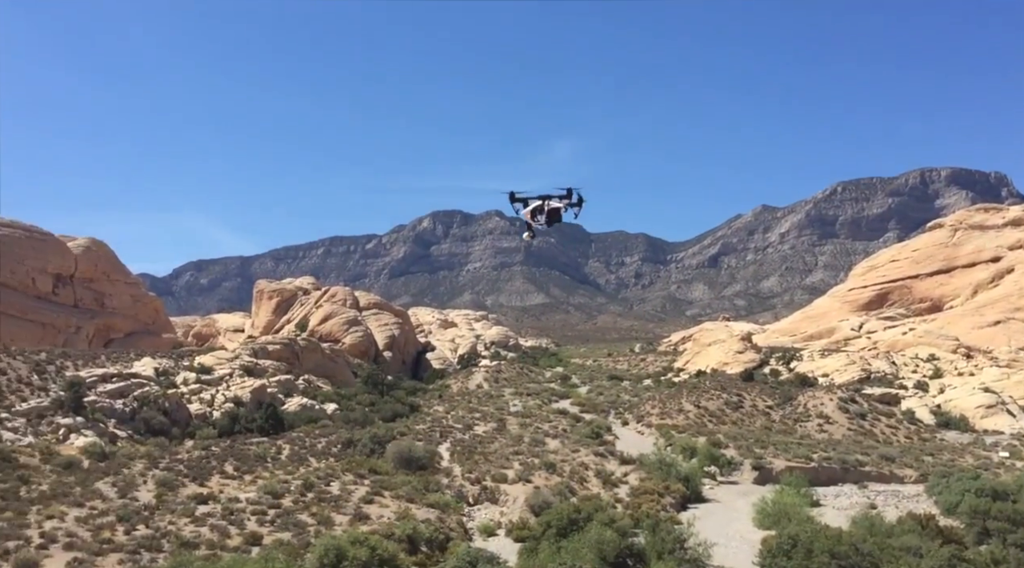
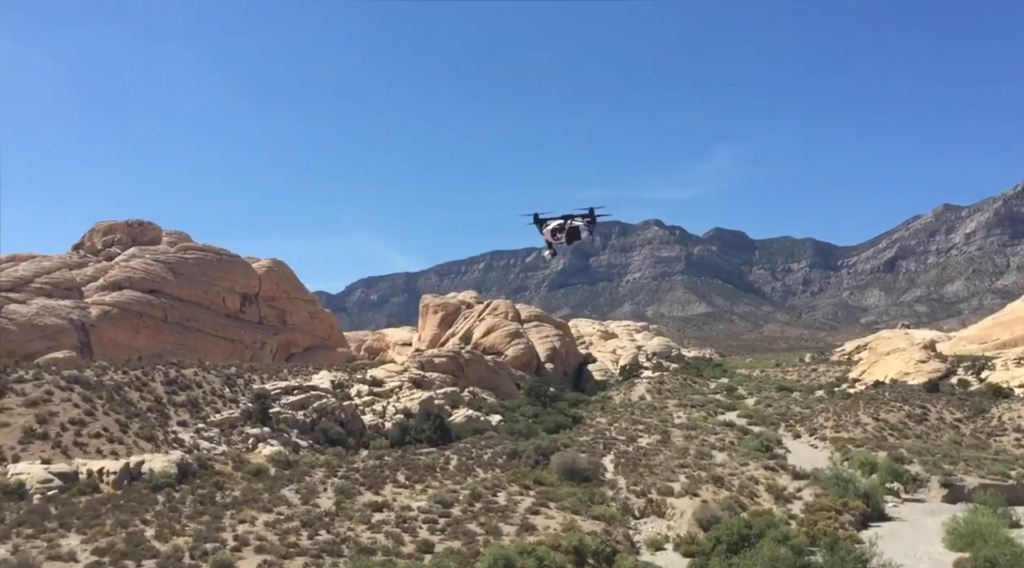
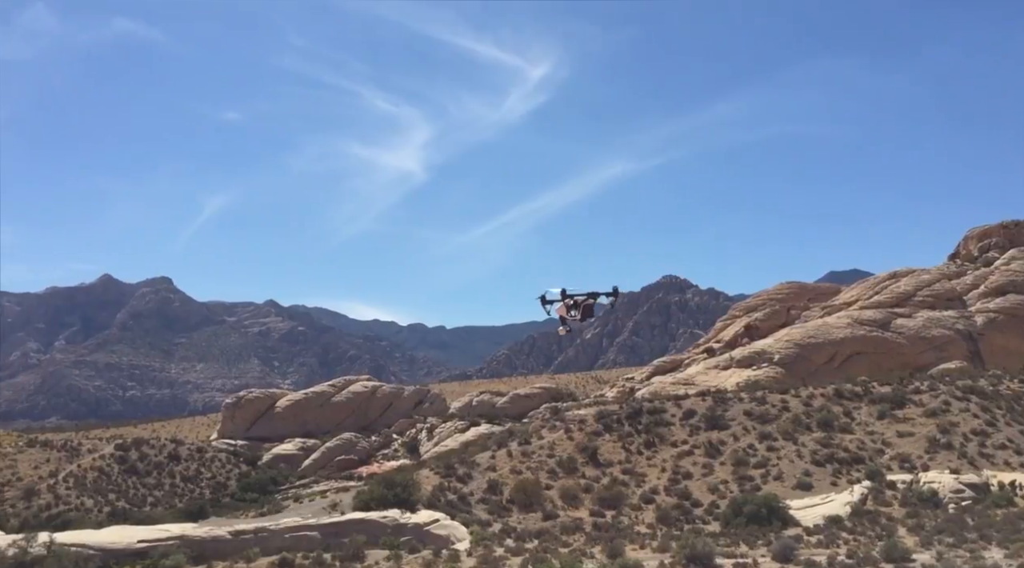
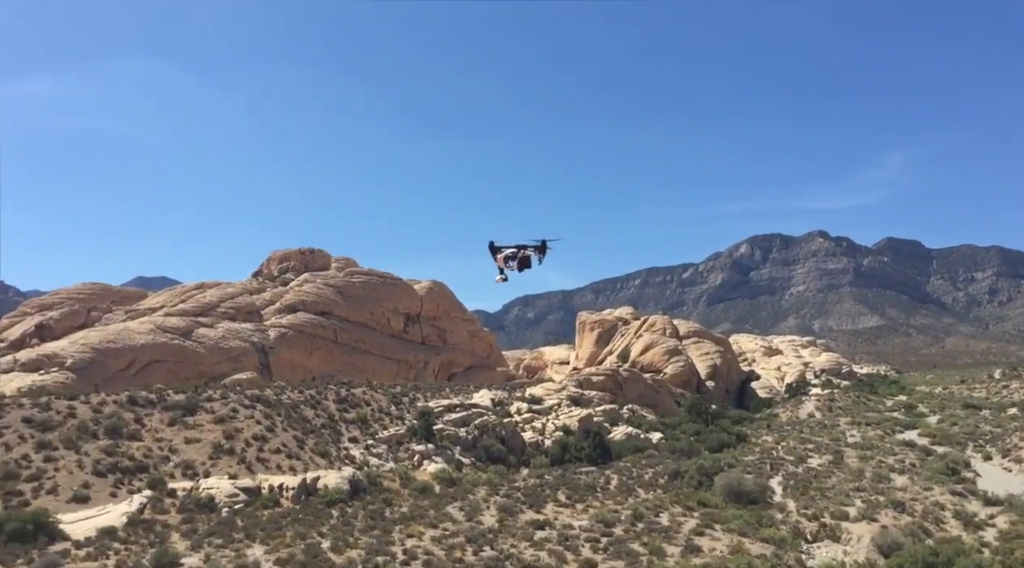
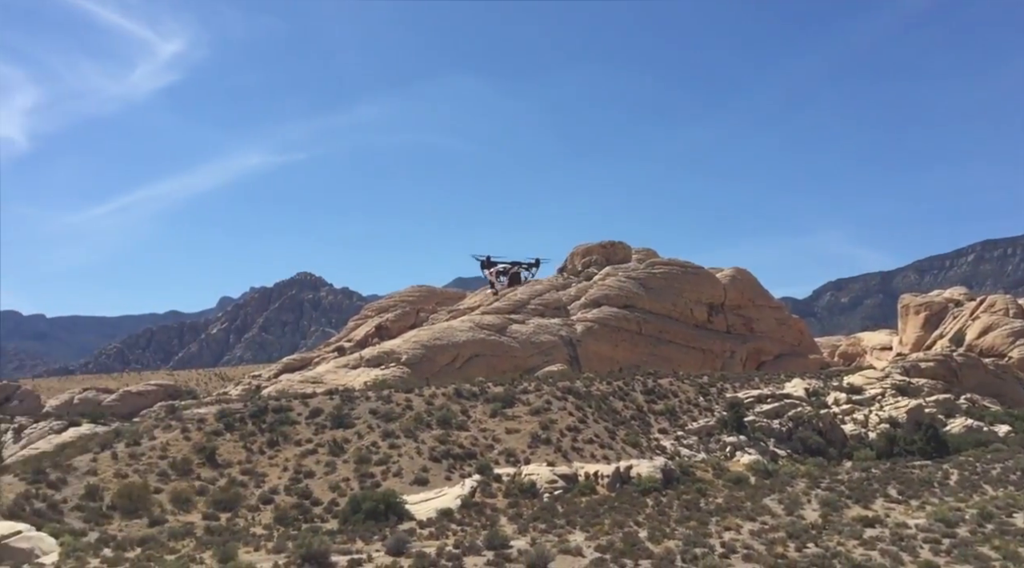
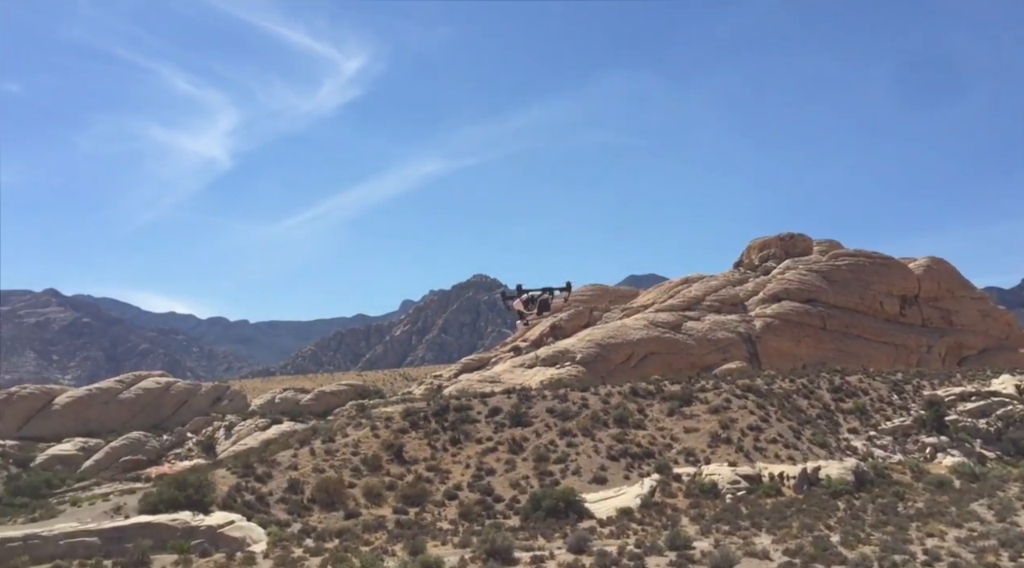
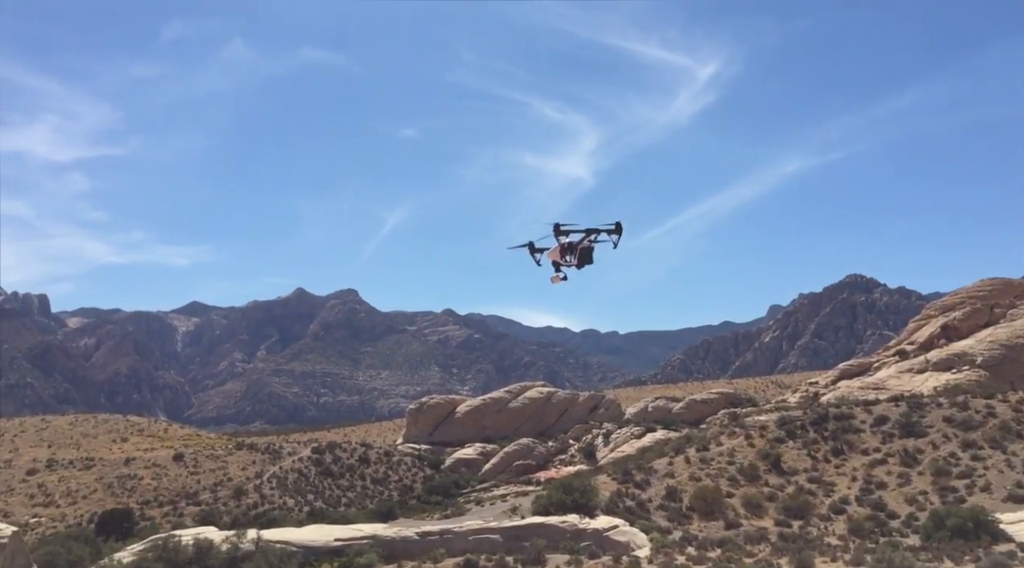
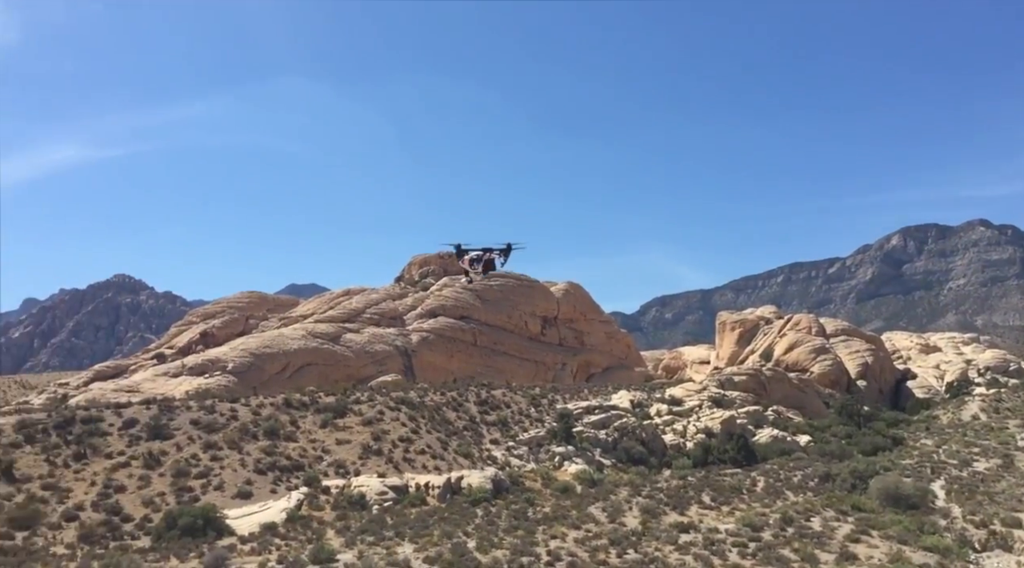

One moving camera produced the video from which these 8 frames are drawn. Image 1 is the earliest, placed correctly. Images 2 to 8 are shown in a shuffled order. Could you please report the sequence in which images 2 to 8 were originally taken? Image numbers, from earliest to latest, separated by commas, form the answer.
2, 4, 8, 5, 6, 3, 7
